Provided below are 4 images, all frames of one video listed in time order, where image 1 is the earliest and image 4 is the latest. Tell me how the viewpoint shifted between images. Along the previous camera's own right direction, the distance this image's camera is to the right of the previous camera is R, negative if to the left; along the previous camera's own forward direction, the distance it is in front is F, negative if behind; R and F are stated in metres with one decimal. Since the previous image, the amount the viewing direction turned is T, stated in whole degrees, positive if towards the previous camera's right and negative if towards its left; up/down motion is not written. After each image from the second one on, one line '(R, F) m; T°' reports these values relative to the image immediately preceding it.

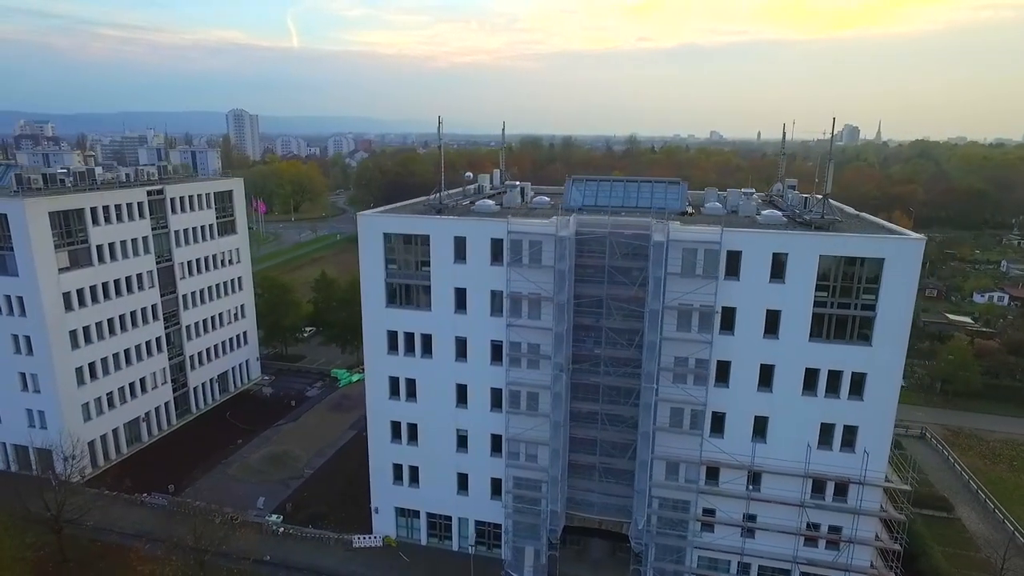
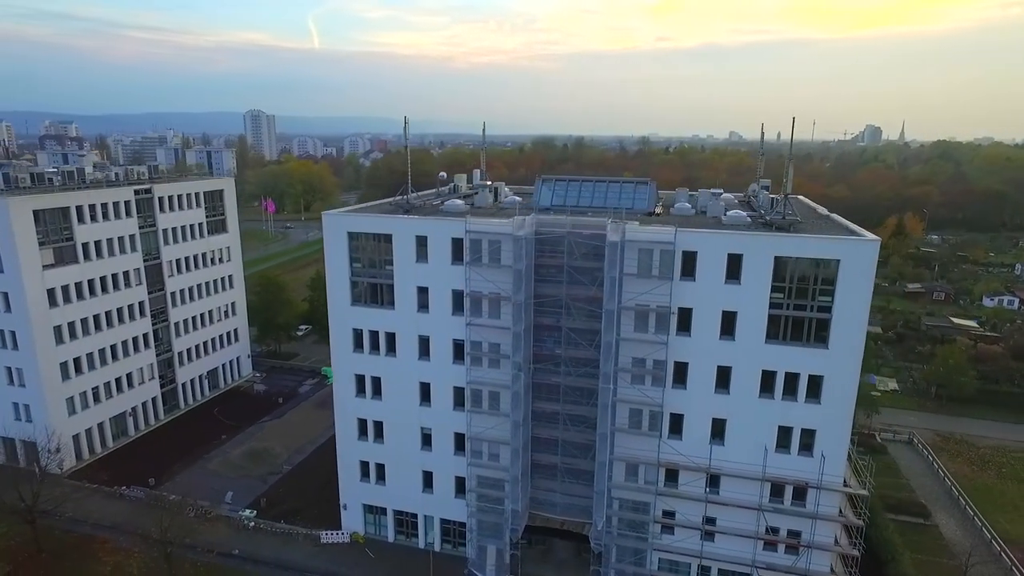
(+3.0, 0.0) m; -2°
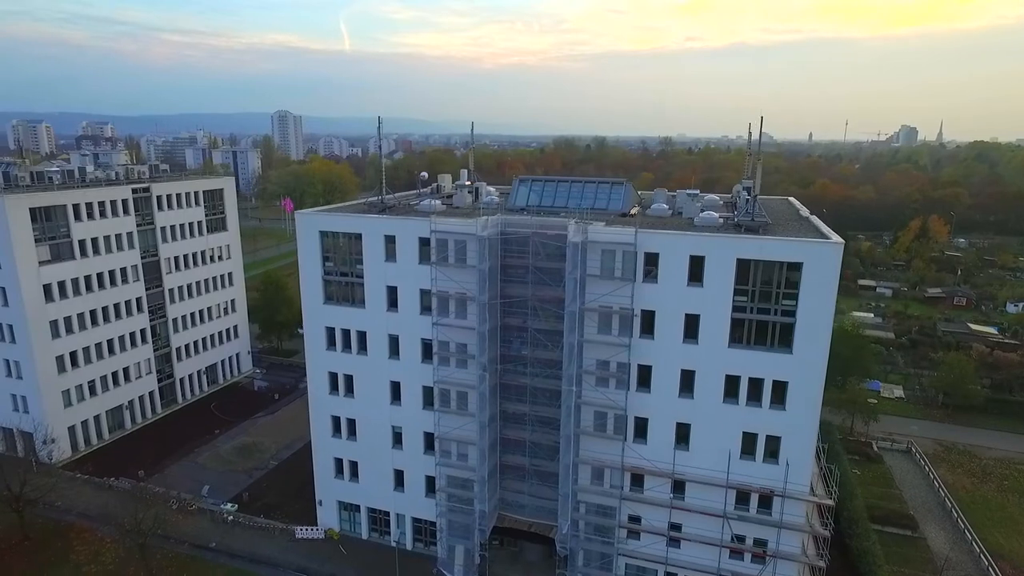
(+3.1, +0.2) m; -2°
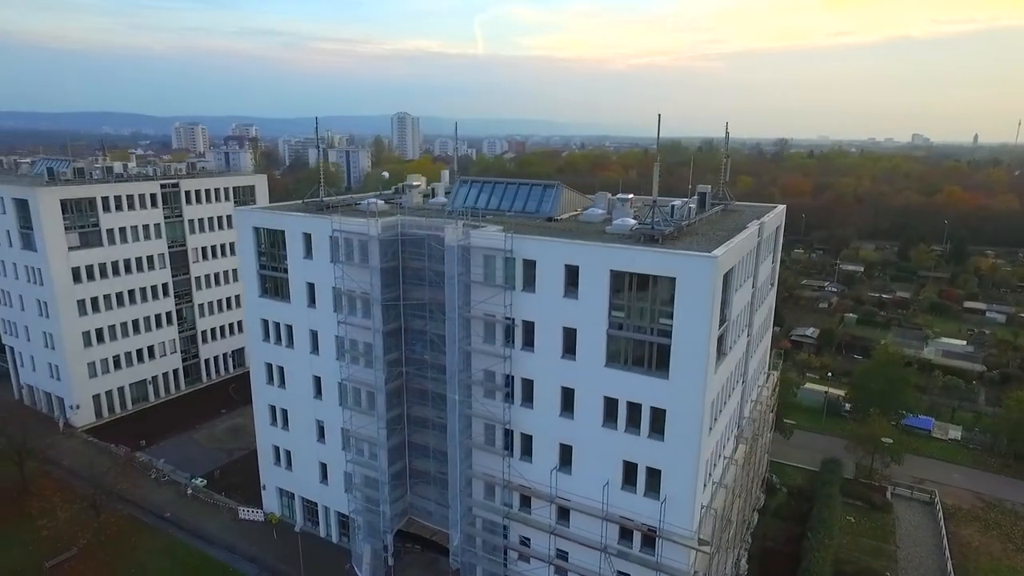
(+10.9, +2.0) m; -11°
